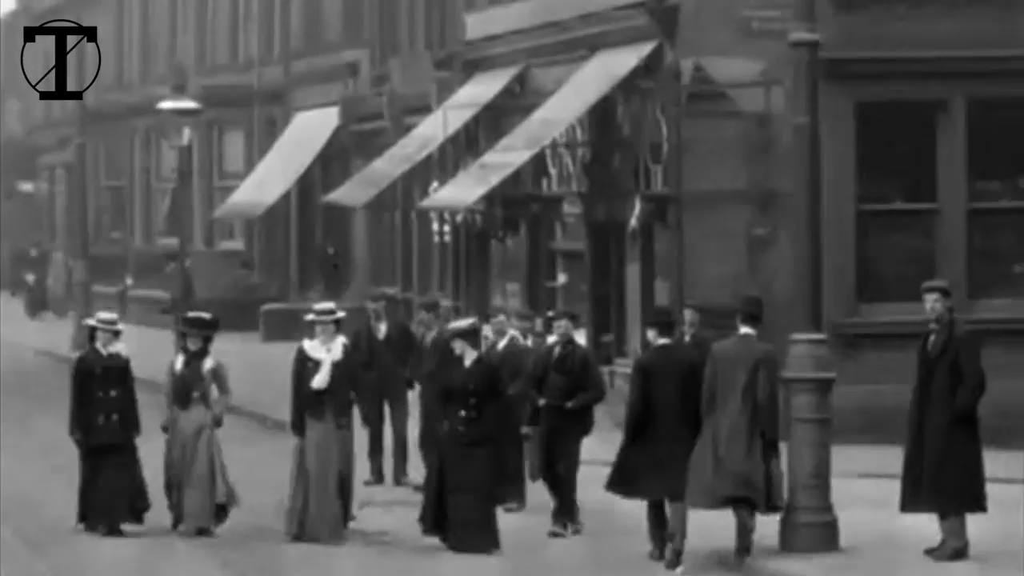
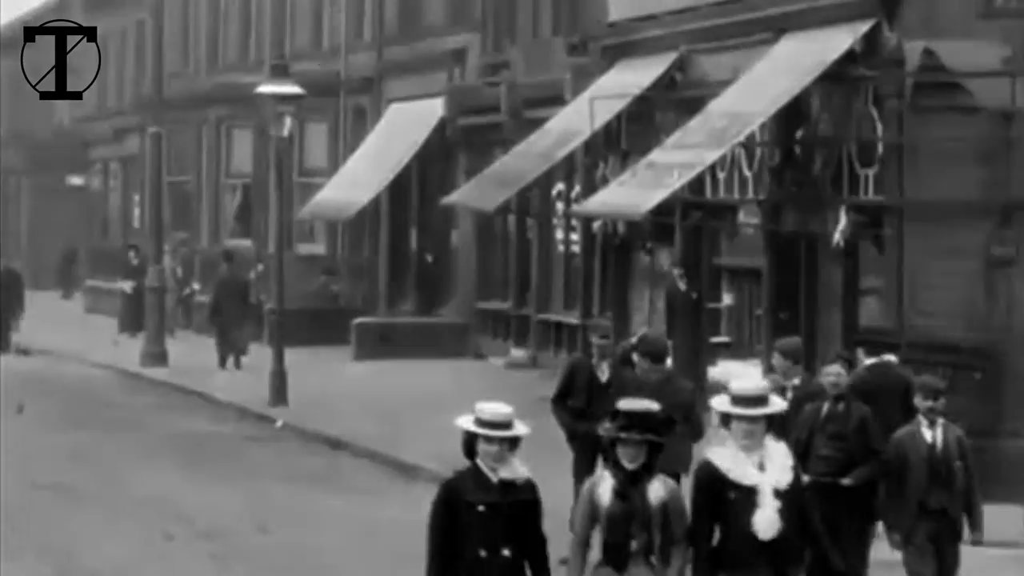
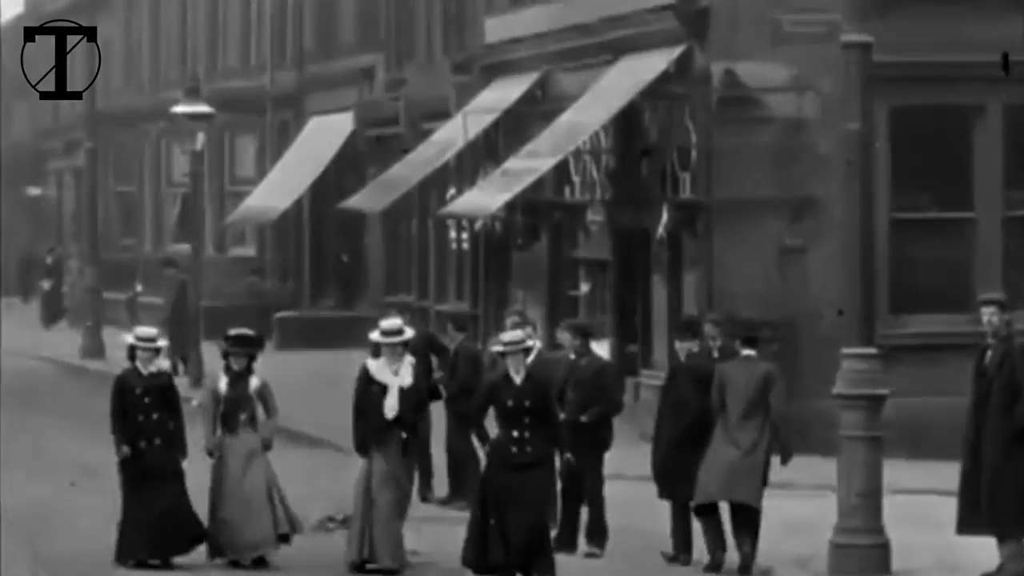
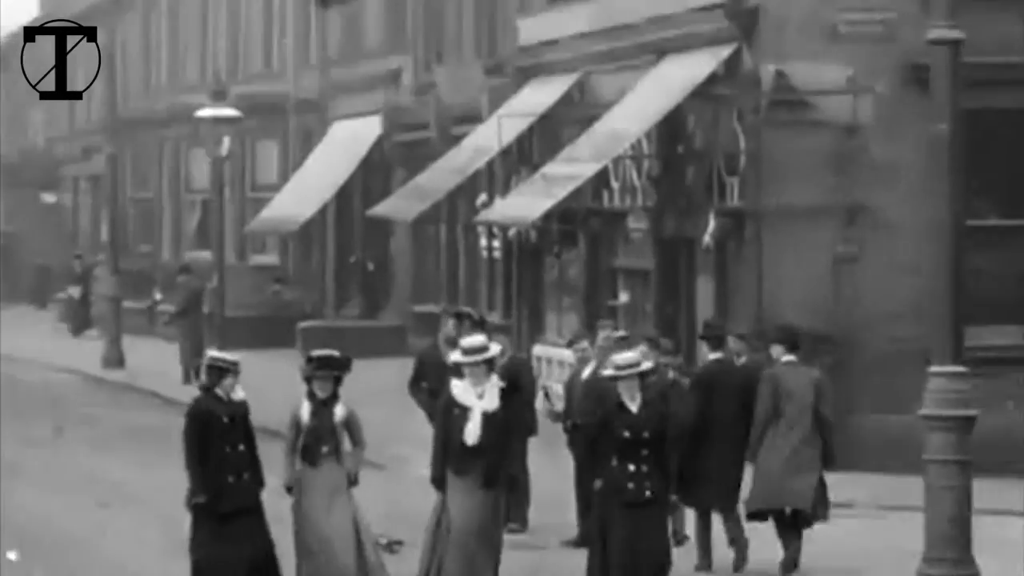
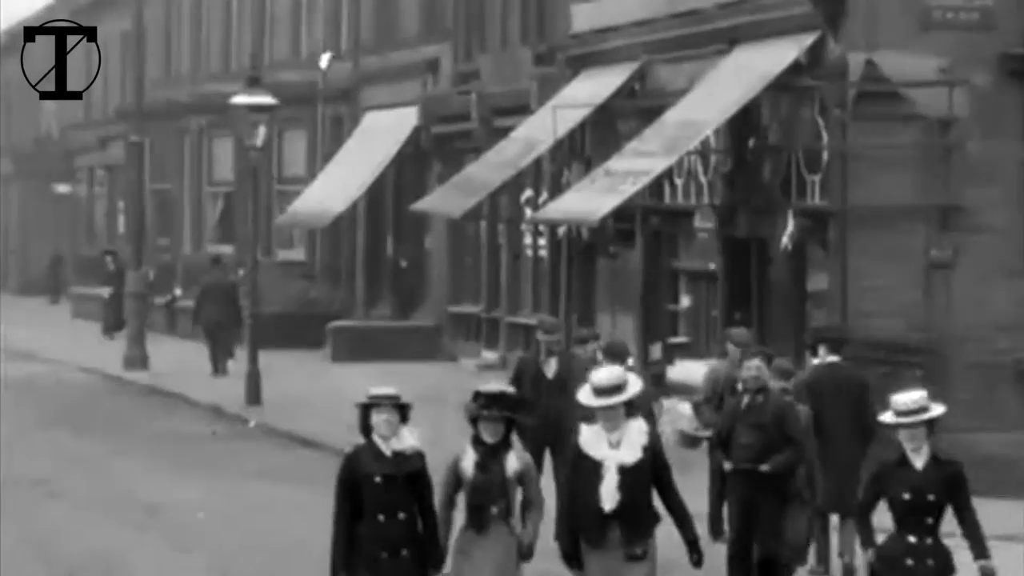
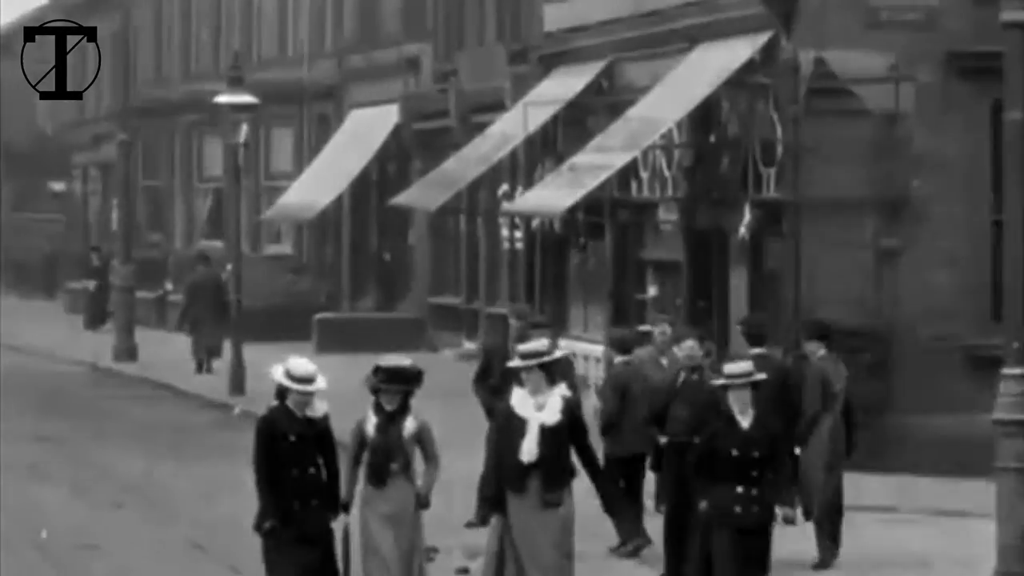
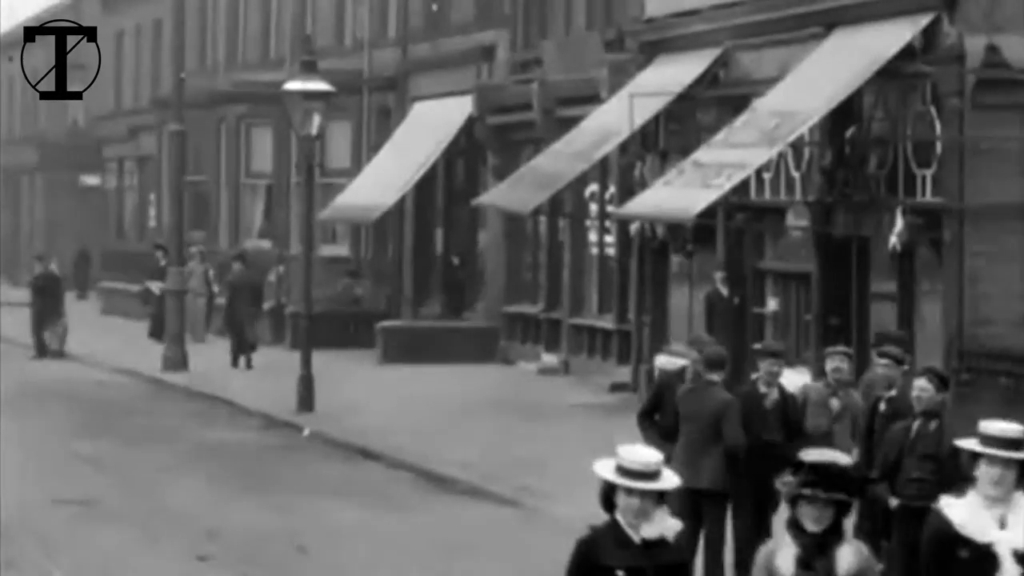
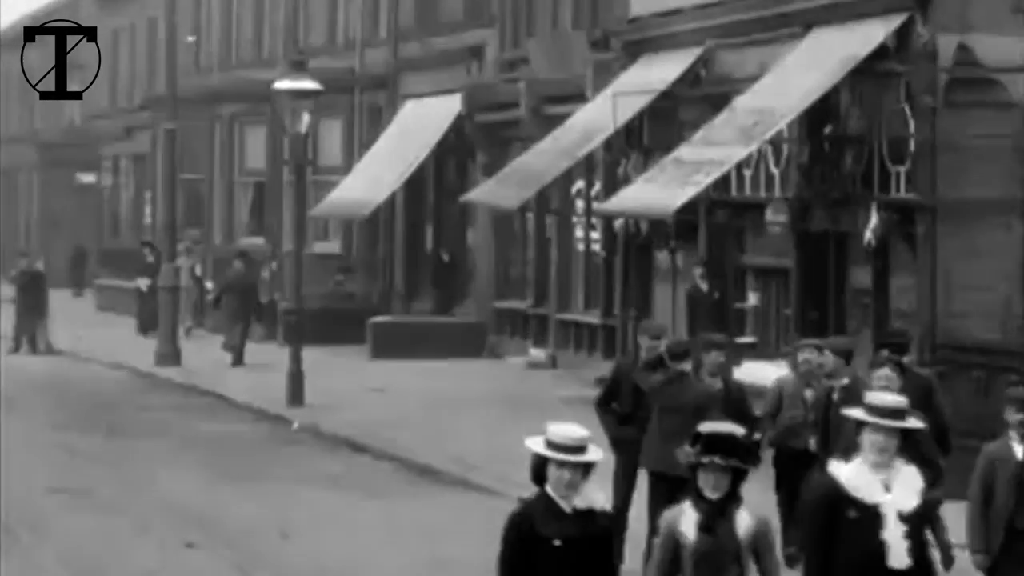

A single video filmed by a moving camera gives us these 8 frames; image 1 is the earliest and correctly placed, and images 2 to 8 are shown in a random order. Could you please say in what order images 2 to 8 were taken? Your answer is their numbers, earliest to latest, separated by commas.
3, 4, 6, 5, 2, 8, 7
